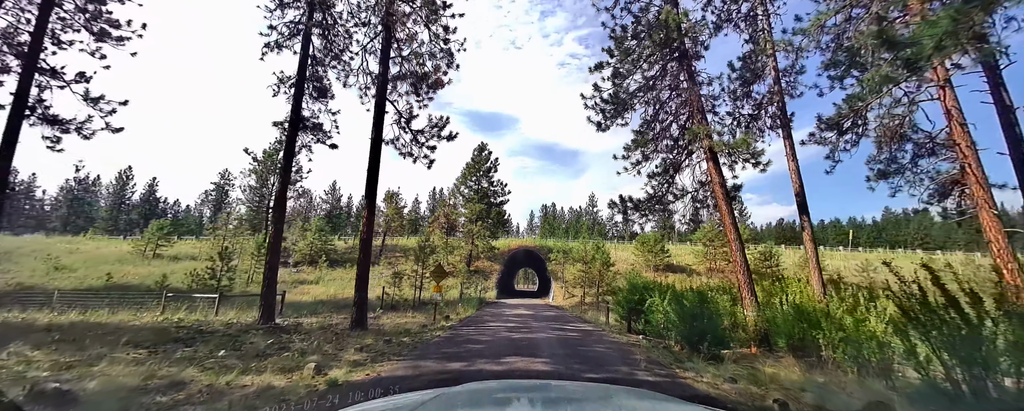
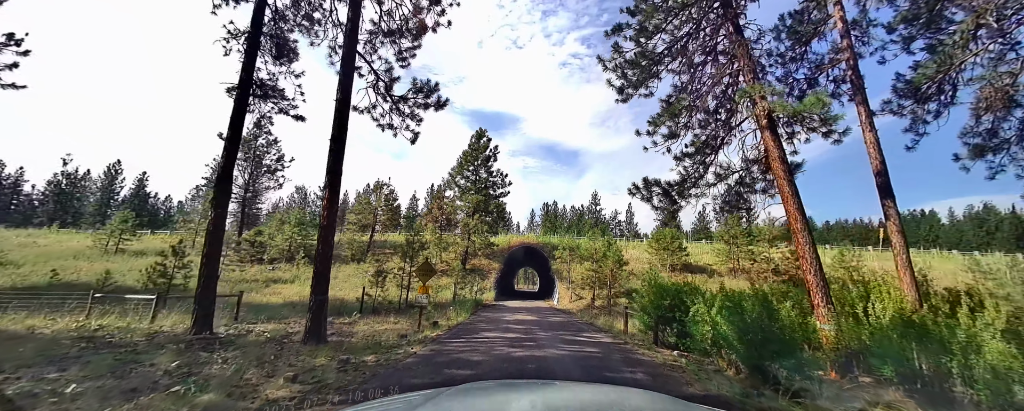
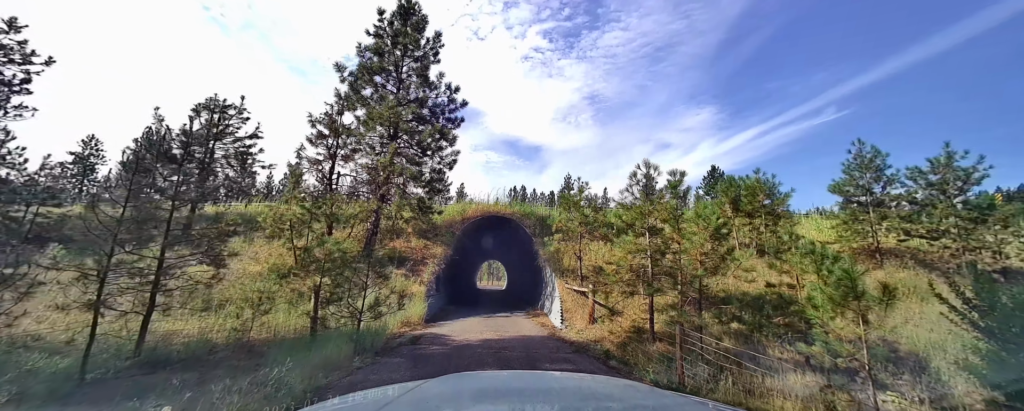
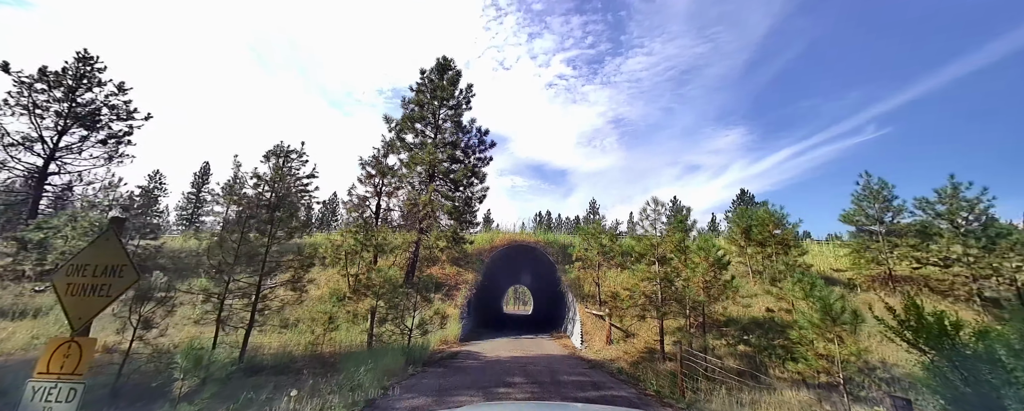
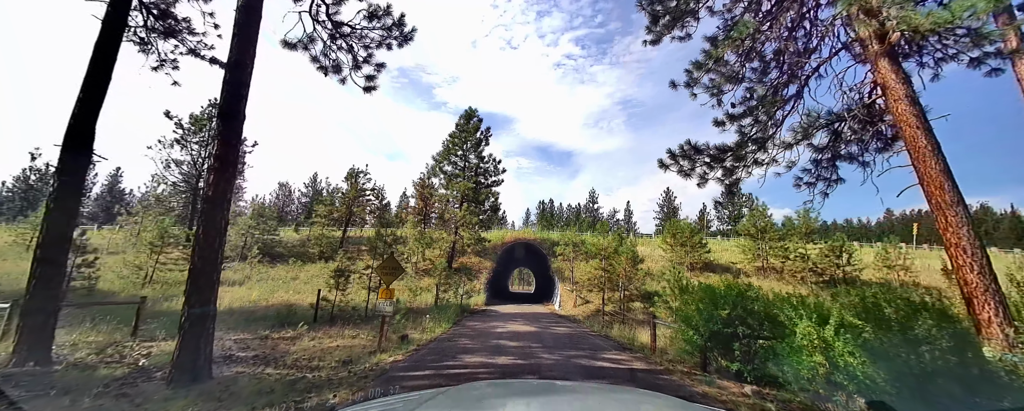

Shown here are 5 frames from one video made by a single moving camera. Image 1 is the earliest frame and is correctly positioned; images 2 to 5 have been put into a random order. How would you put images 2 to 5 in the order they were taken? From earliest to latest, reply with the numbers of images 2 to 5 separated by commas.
2, 5, 4, 3
